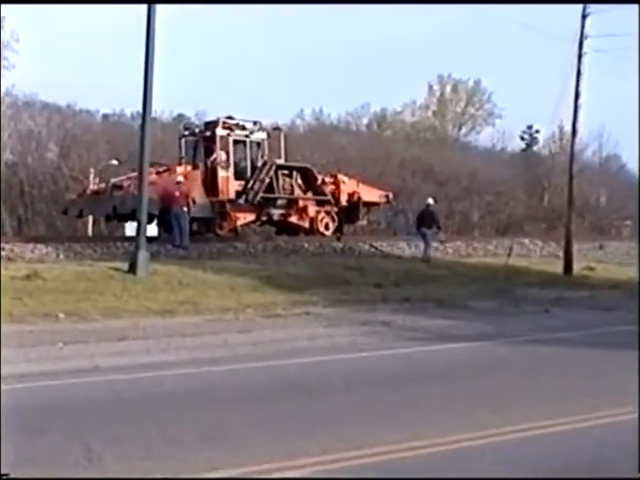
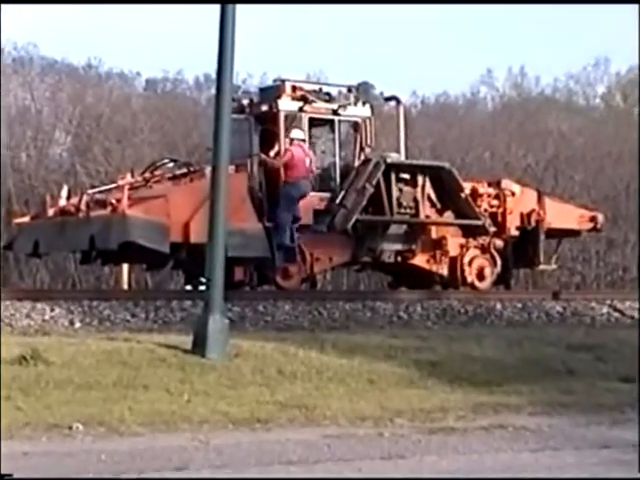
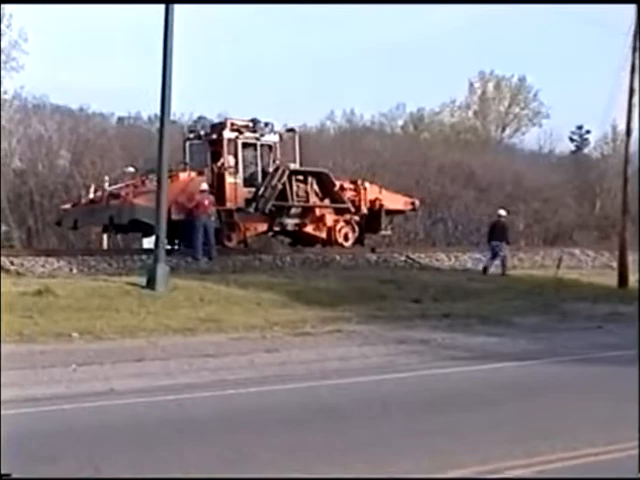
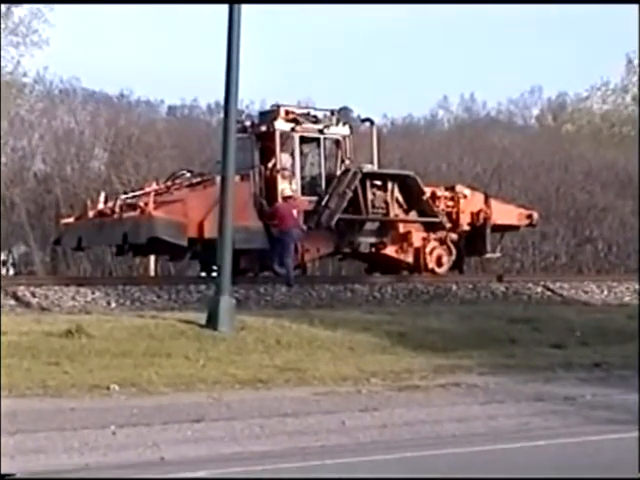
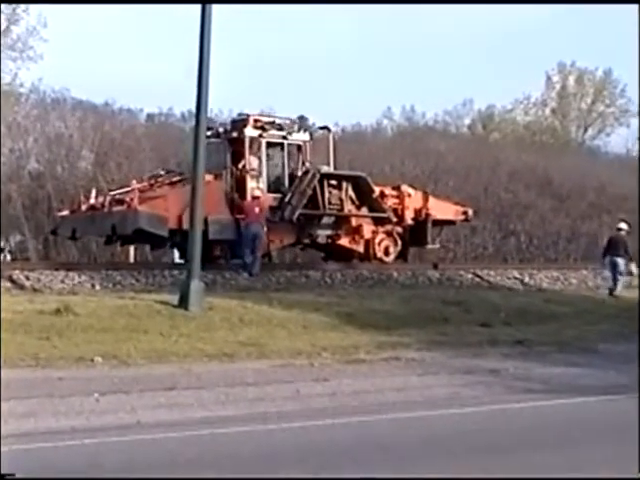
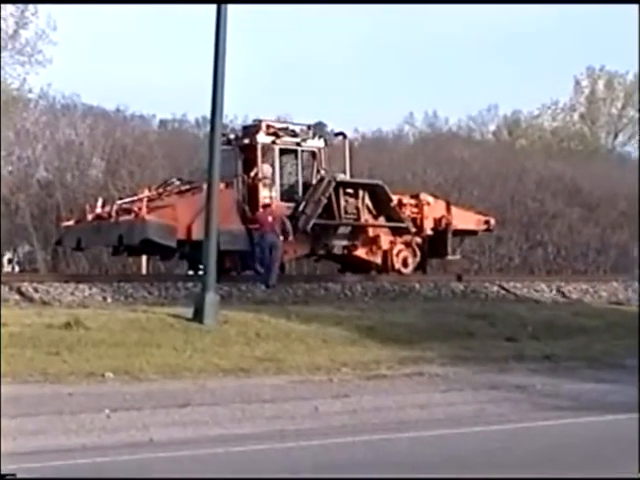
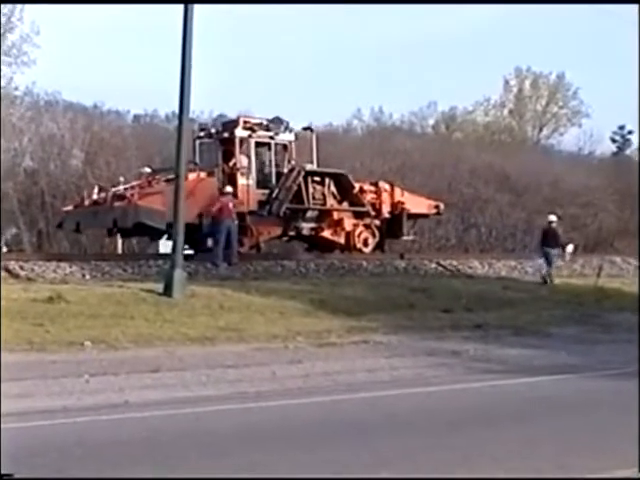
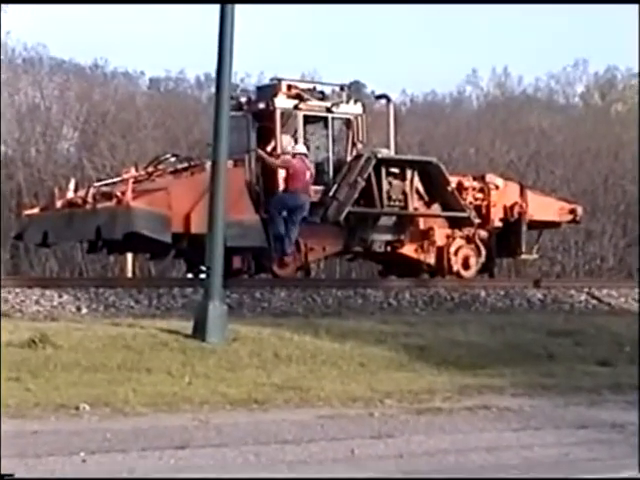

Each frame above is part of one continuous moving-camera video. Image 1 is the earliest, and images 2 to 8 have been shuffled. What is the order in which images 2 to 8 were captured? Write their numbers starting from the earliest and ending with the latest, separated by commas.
3, 7, 5, 6, 4, 8, 2
